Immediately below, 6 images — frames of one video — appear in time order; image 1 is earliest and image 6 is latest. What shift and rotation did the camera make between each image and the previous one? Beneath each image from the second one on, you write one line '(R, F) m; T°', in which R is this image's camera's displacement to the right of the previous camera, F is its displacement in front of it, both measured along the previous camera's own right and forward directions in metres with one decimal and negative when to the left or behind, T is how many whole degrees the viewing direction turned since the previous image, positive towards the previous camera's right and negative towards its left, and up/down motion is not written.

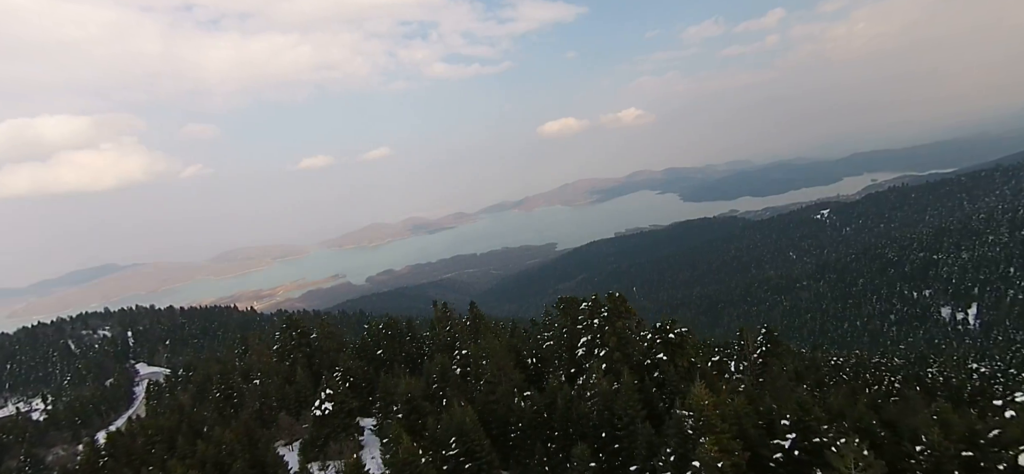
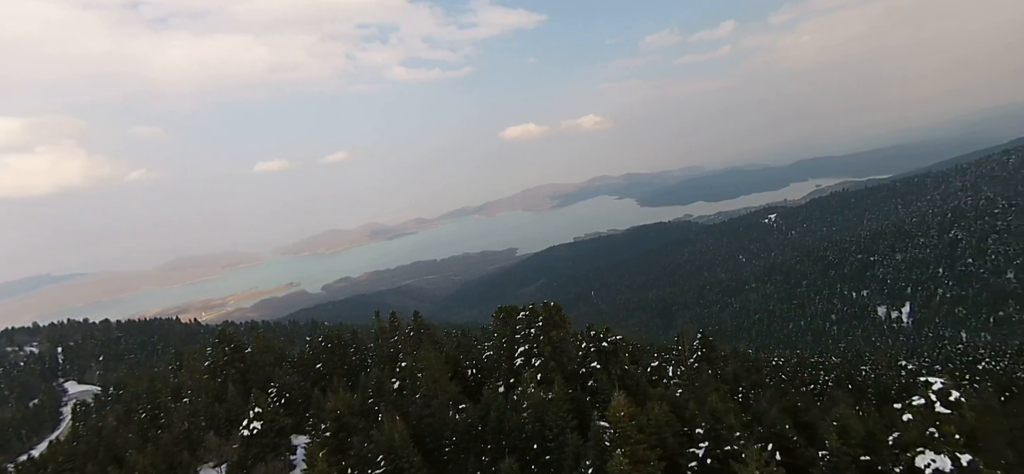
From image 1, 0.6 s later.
(+2.6, +0.5) m; +5°
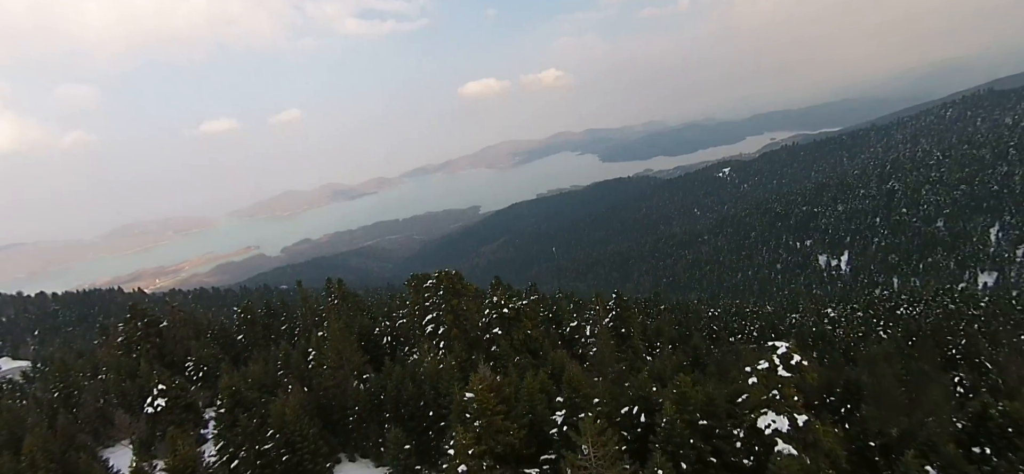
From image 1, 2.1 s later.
(+5.9, +0.8) m; +4°
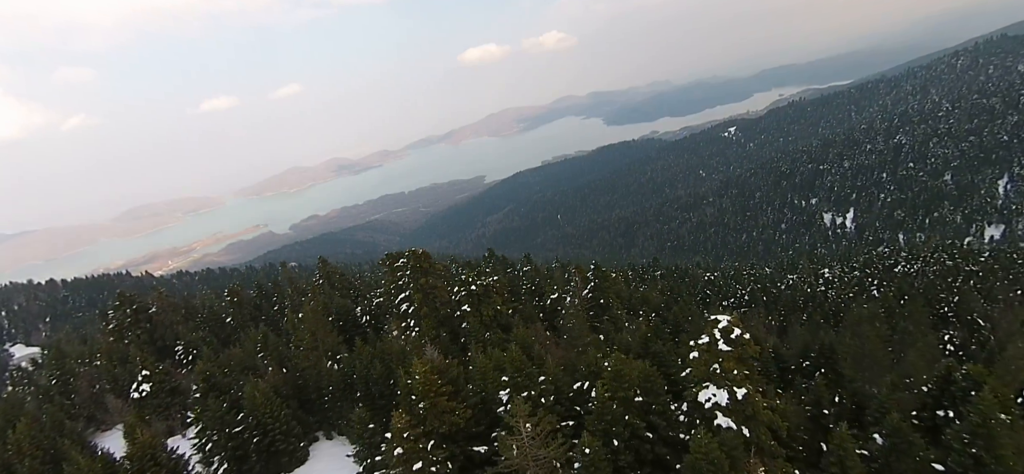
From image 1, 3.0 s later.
(+3.7, +0.5) m; -1°
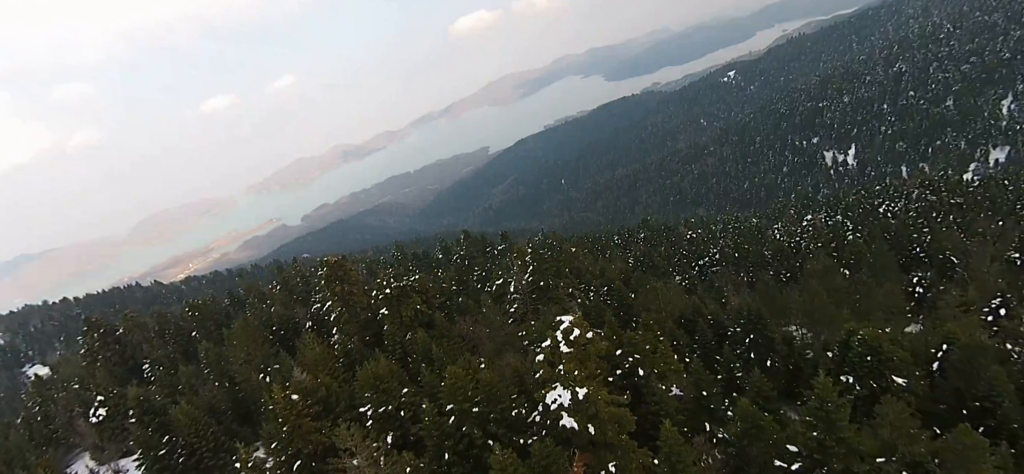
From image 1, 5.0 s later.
(+9.4, +0.4) m; -2°
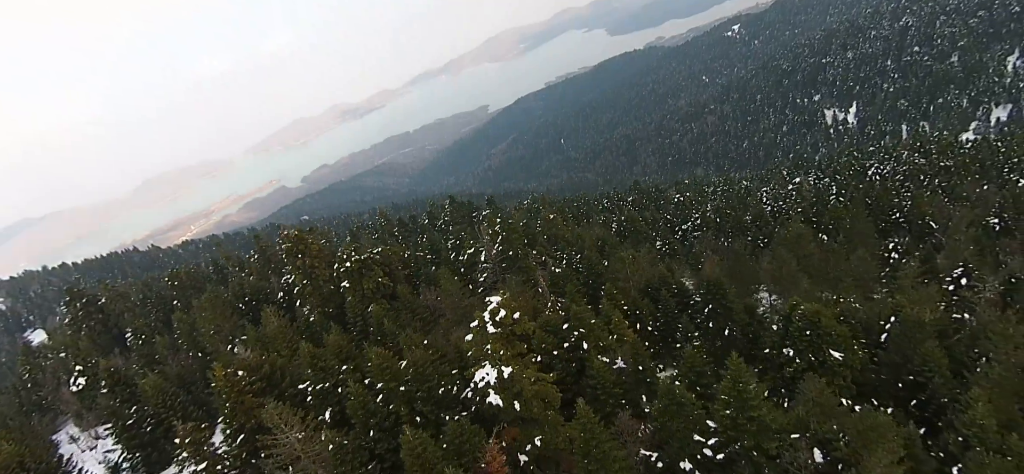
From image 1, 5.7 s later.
(+3.8, +0.1) m; 0°
